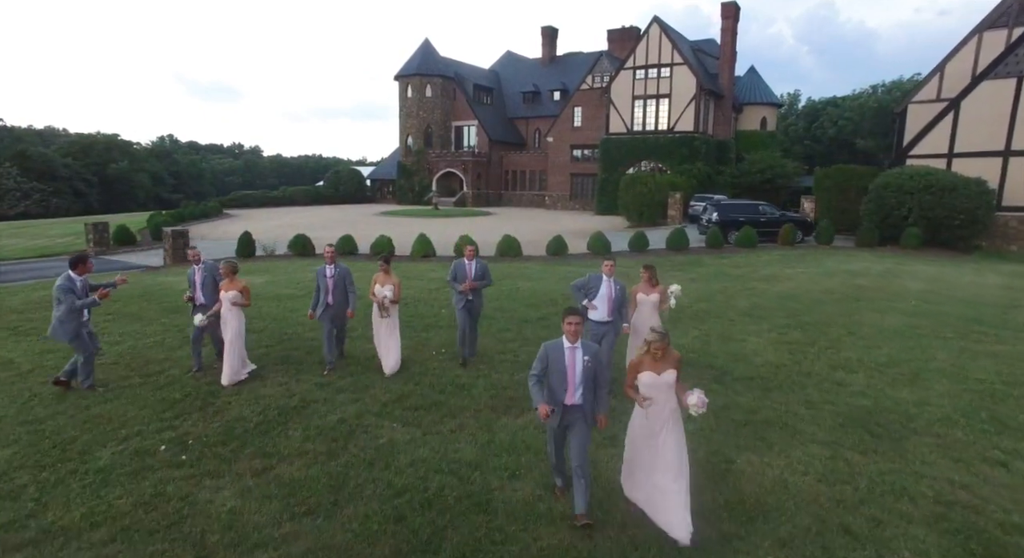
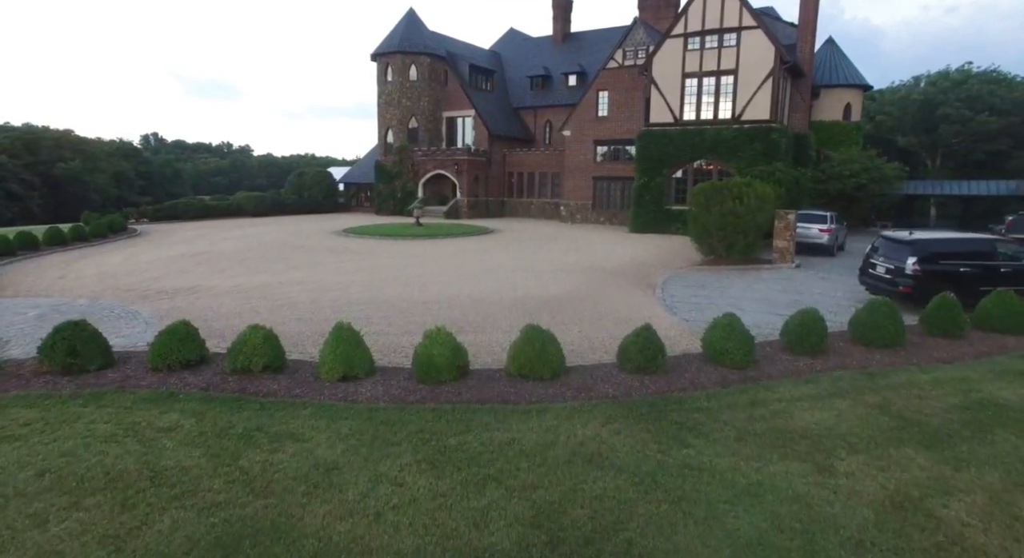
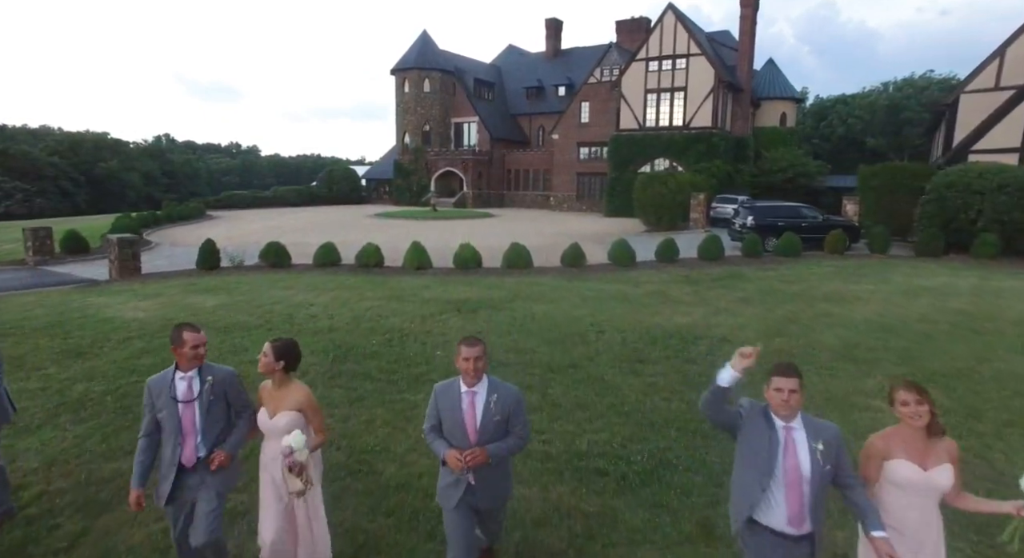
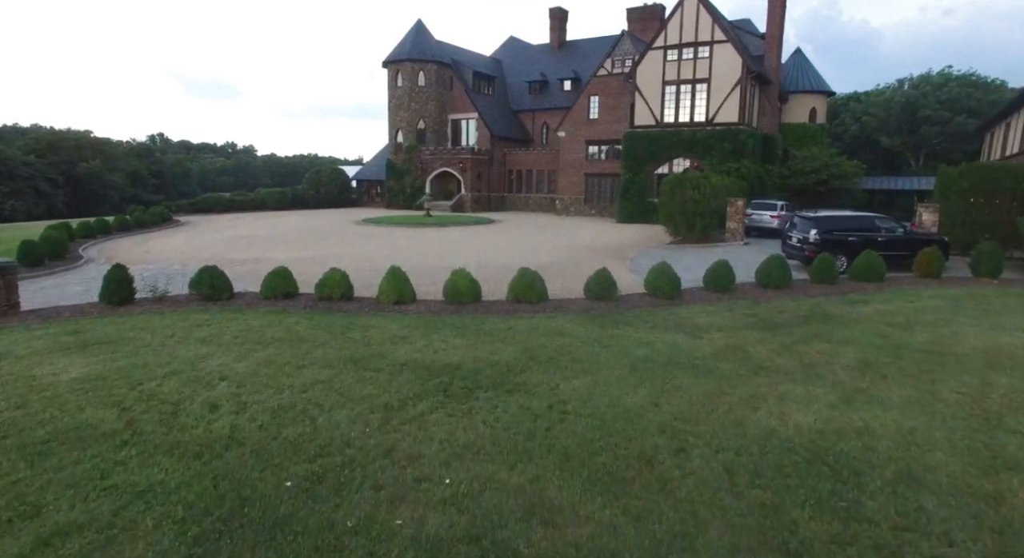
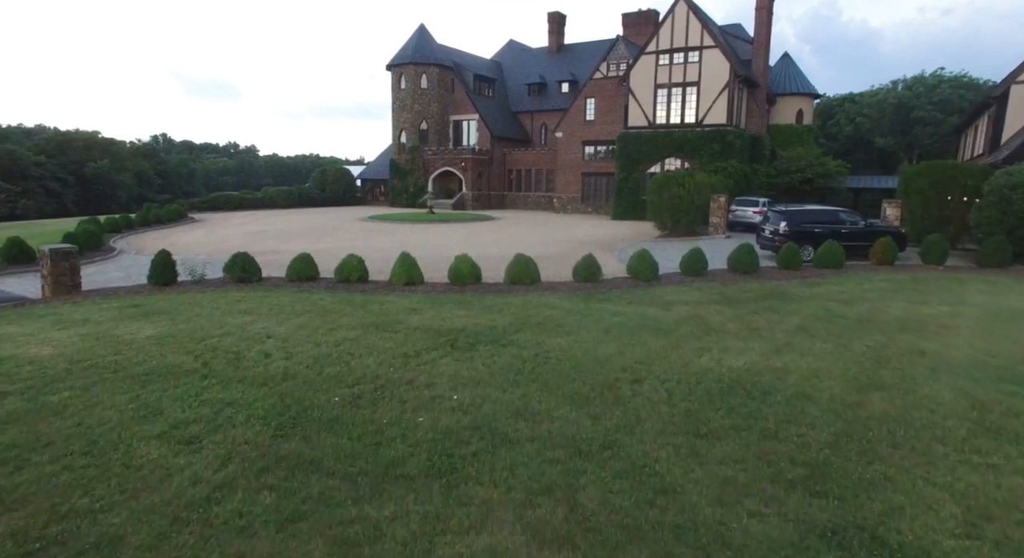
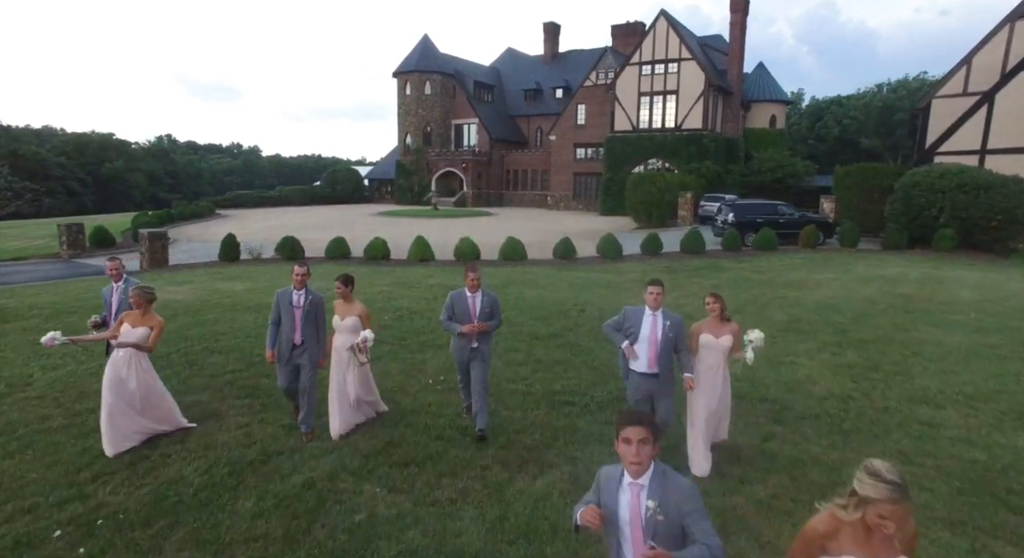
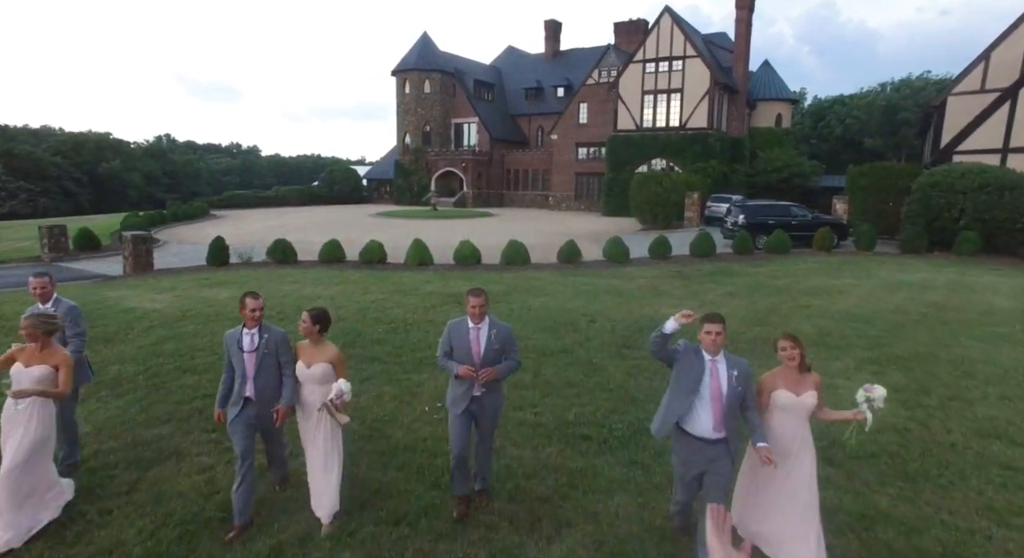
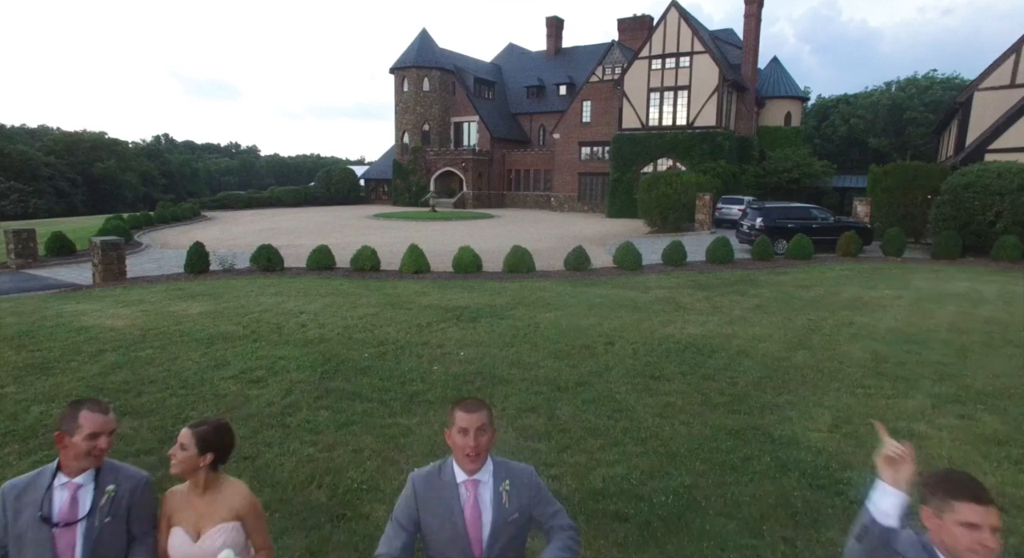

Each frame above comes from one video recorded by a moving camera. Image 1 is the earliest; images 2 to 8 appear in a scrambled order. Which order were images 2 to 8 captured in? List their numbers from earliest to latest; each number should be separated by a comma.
6, 7, 3, 8, 5, 4, 2
